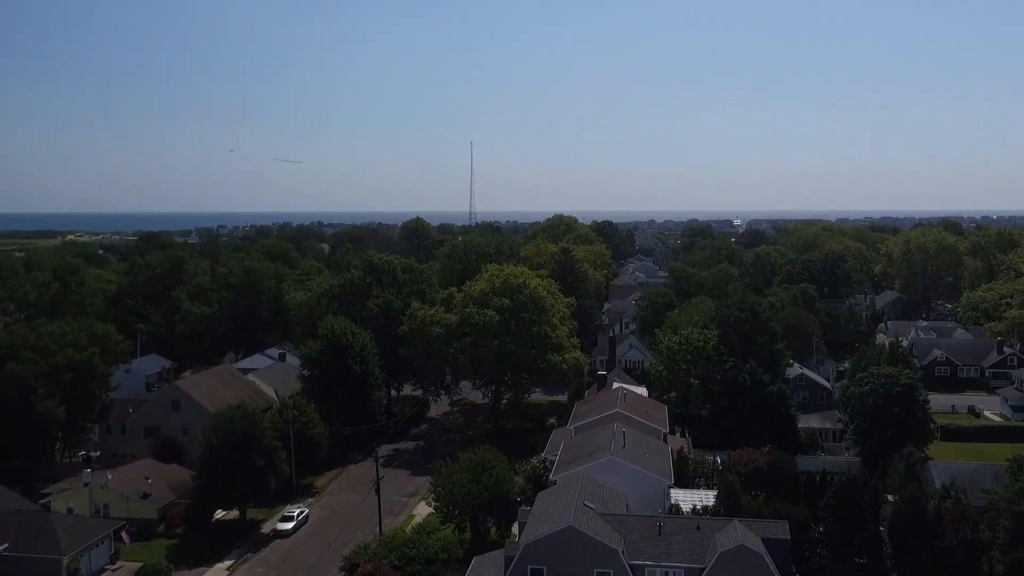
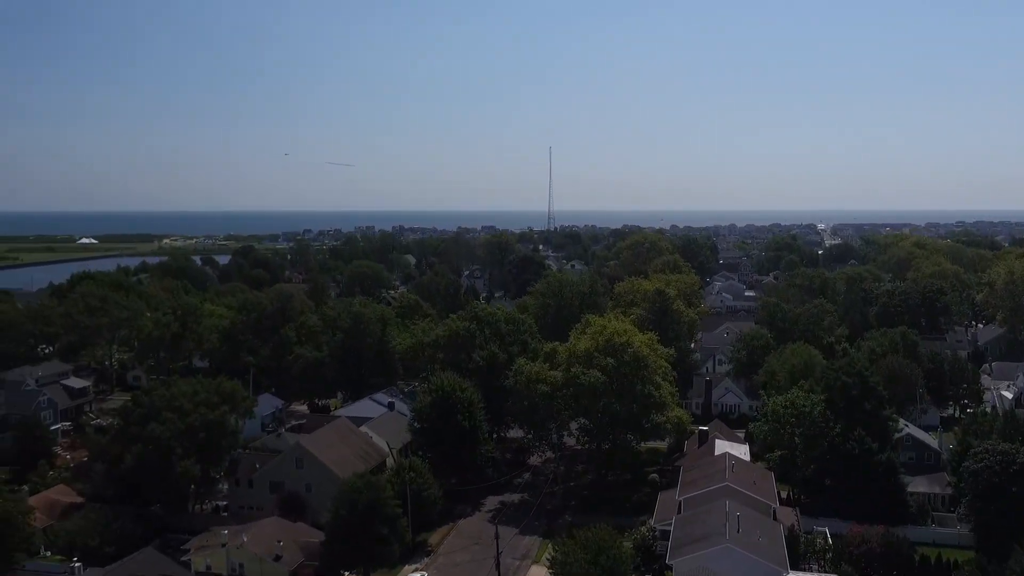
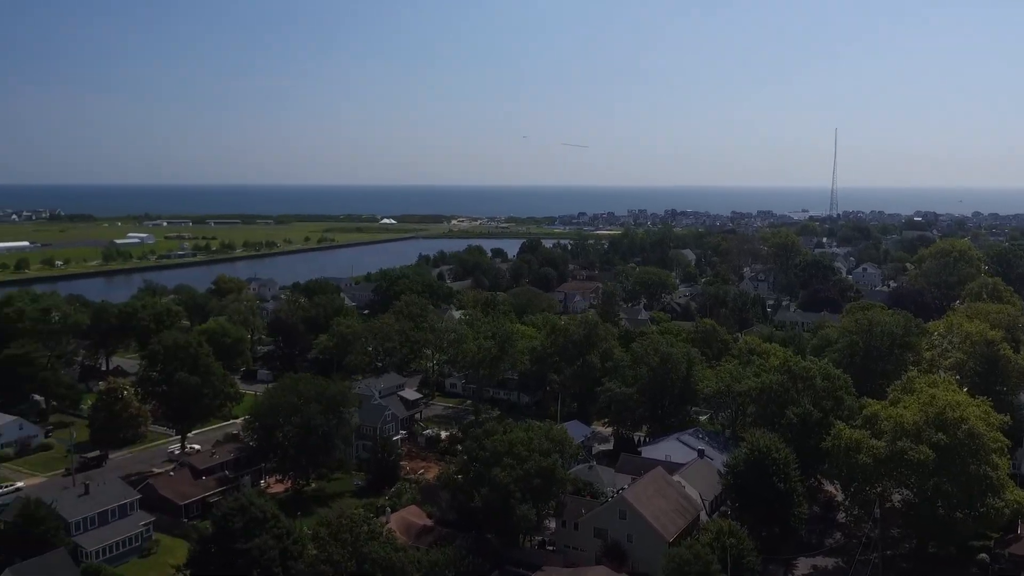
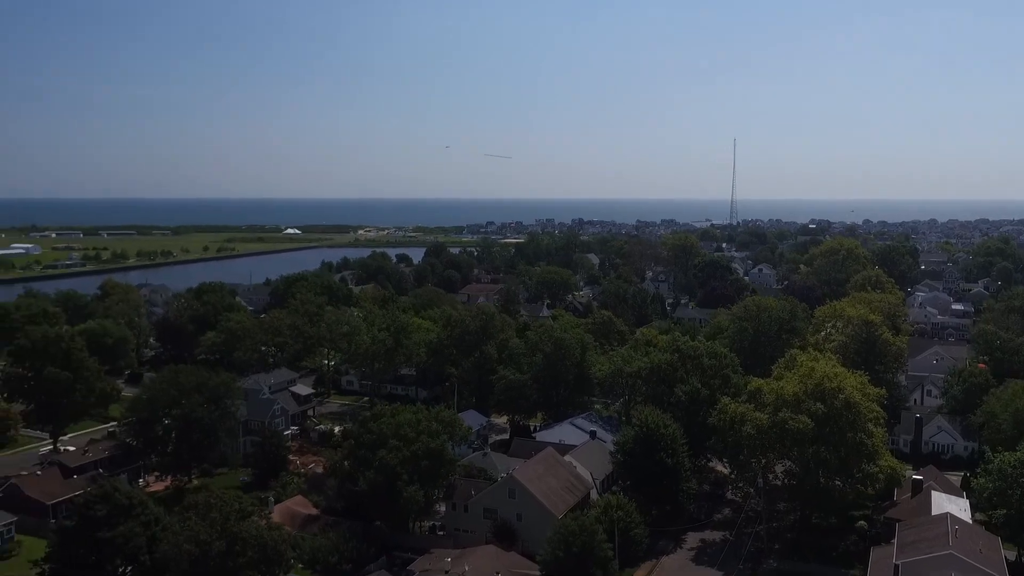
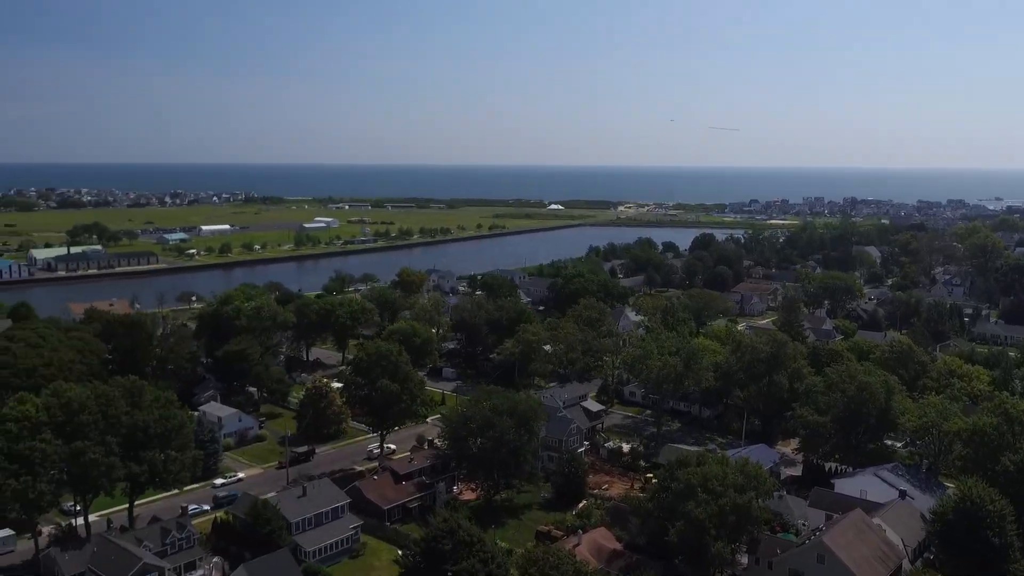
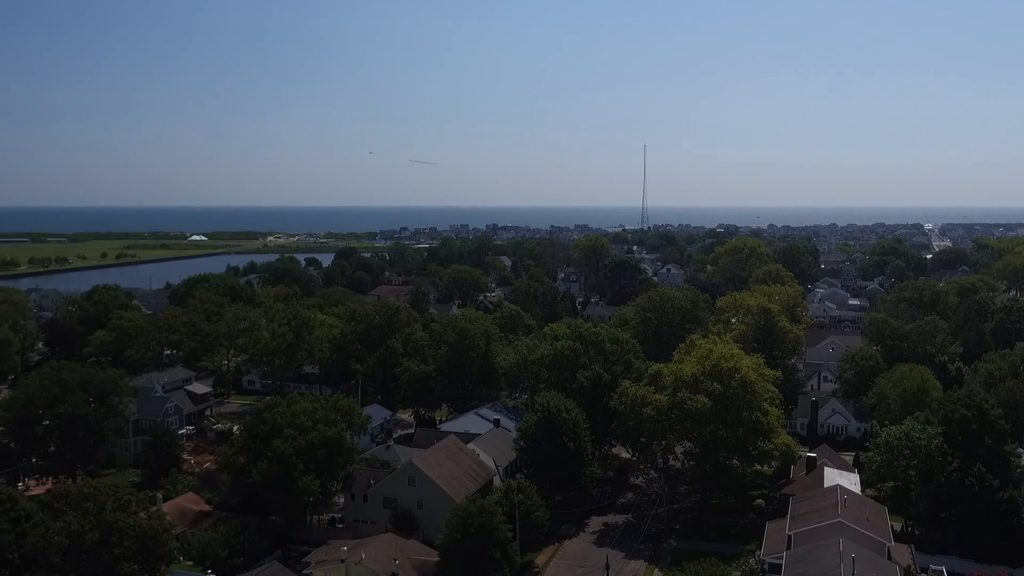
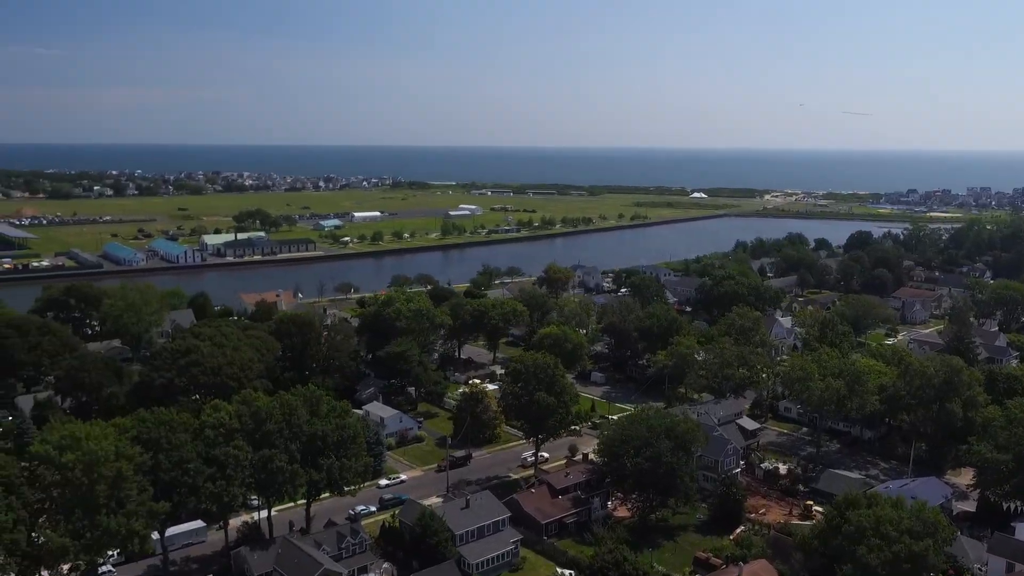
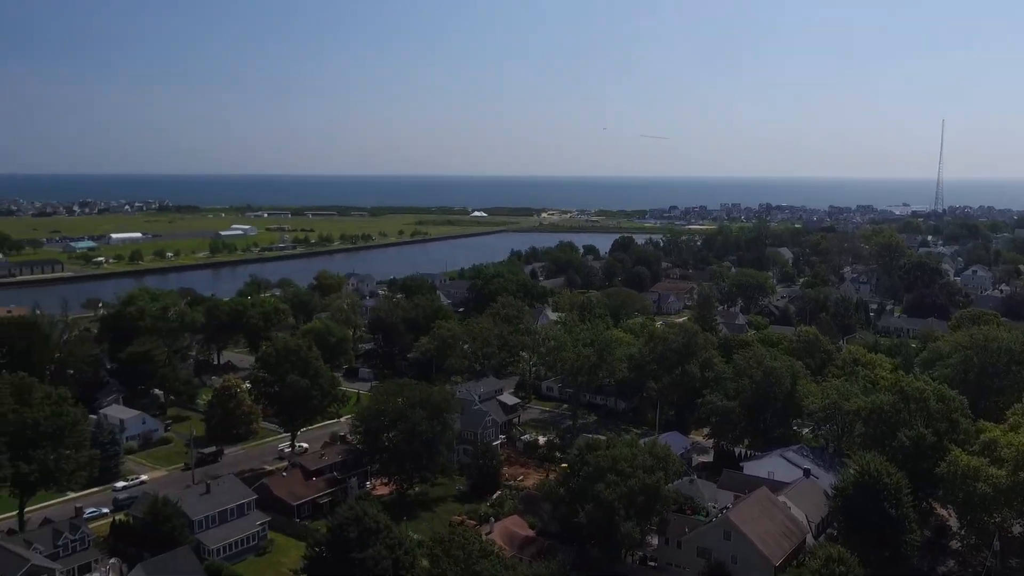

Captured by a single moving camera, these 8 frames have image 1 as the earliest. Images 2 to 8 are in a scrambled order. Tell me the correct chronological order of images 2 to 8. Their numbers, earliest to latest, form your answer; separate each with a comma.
2, 6, 4, 3, 8, 5, 7
